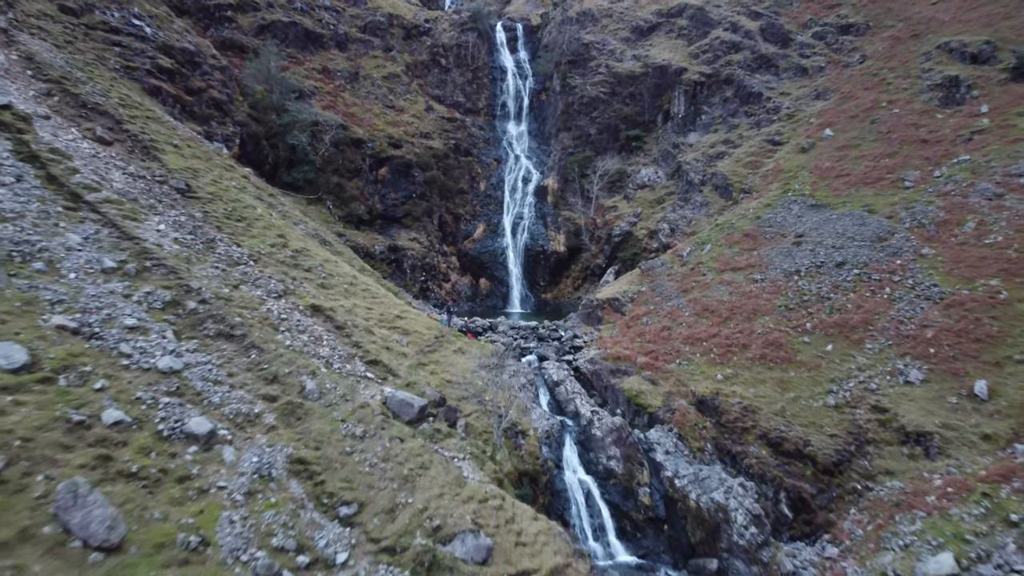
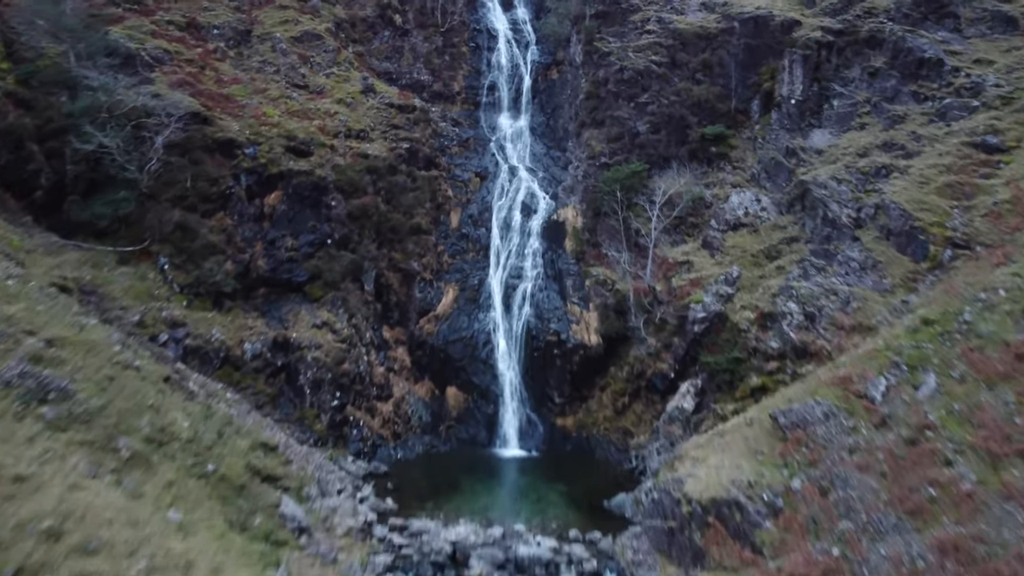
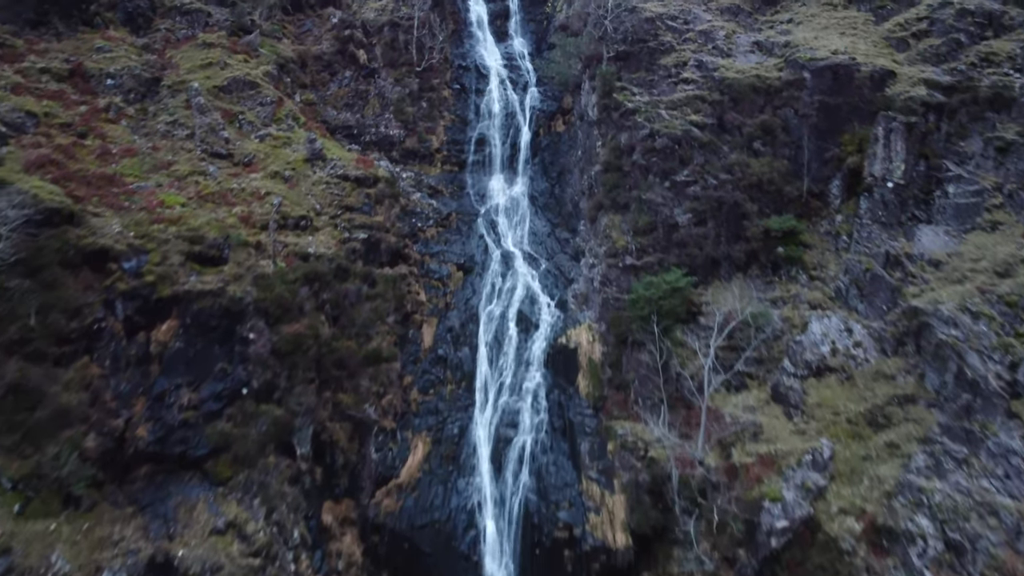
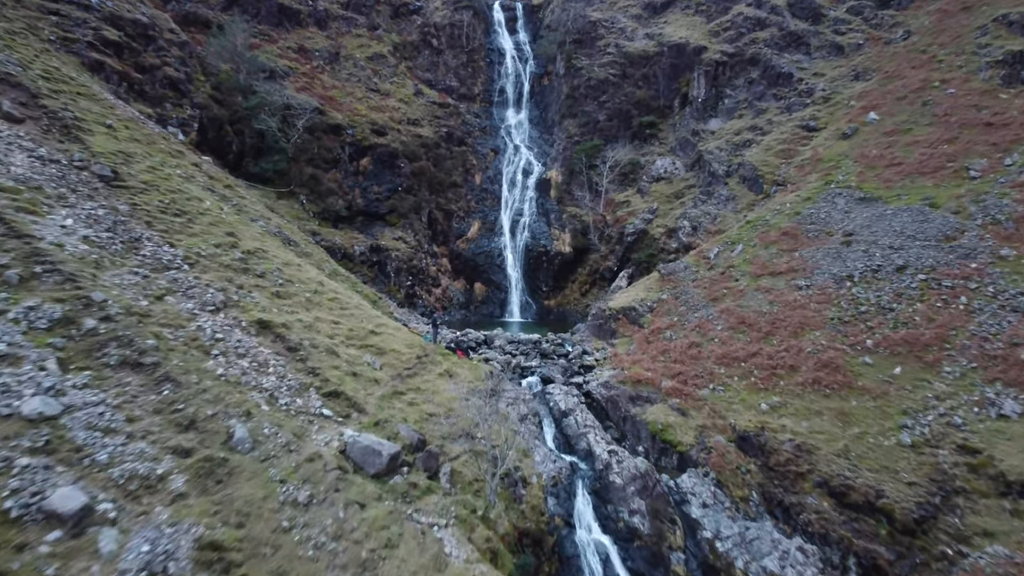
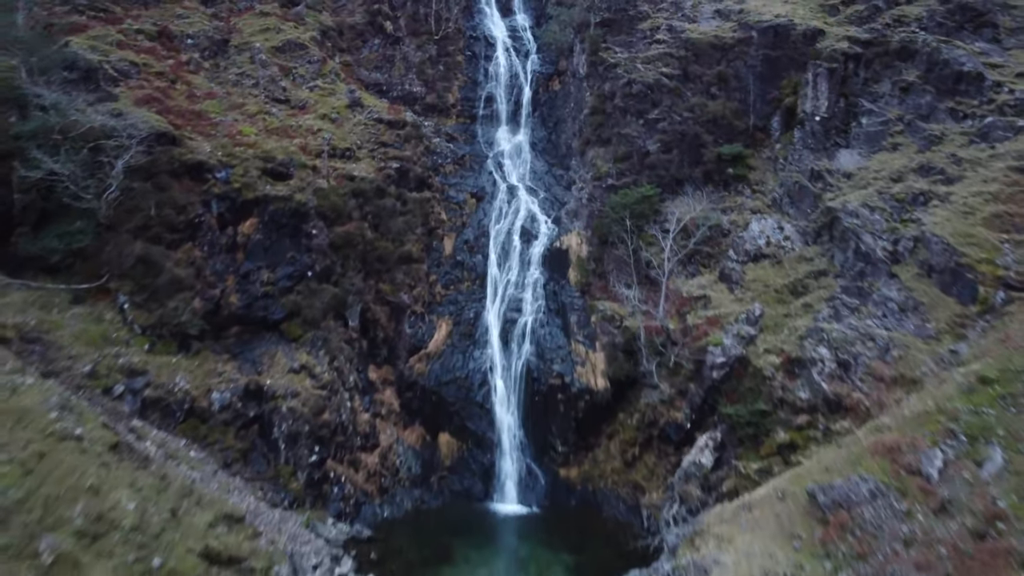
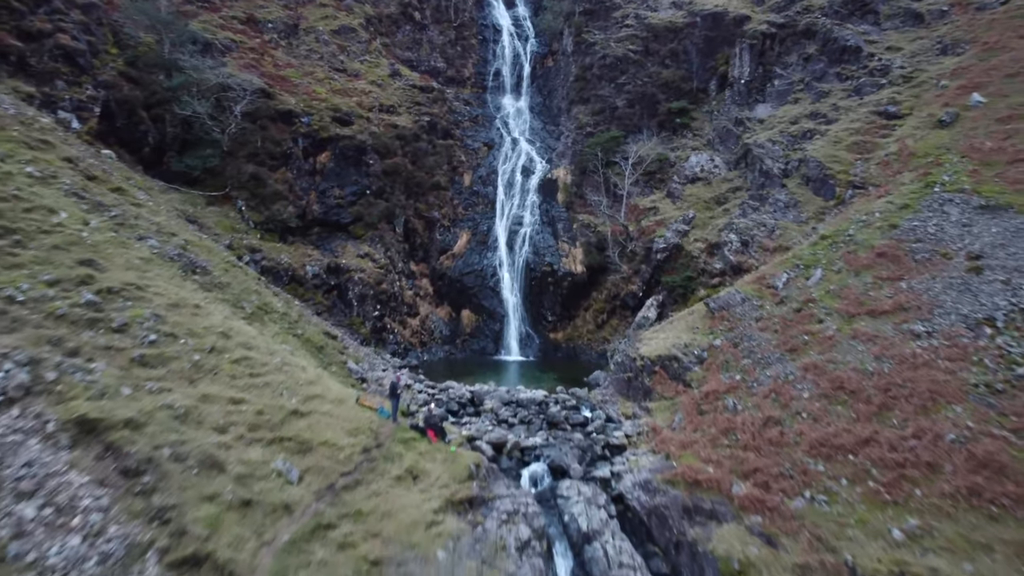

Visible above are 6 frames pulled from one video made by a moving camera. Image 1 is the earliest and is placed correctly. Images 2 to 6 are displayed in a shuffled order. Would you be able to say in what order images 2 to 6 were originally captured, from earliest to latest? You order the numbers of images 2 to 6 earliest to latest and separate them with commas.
4, 6, 2, 5, 3
